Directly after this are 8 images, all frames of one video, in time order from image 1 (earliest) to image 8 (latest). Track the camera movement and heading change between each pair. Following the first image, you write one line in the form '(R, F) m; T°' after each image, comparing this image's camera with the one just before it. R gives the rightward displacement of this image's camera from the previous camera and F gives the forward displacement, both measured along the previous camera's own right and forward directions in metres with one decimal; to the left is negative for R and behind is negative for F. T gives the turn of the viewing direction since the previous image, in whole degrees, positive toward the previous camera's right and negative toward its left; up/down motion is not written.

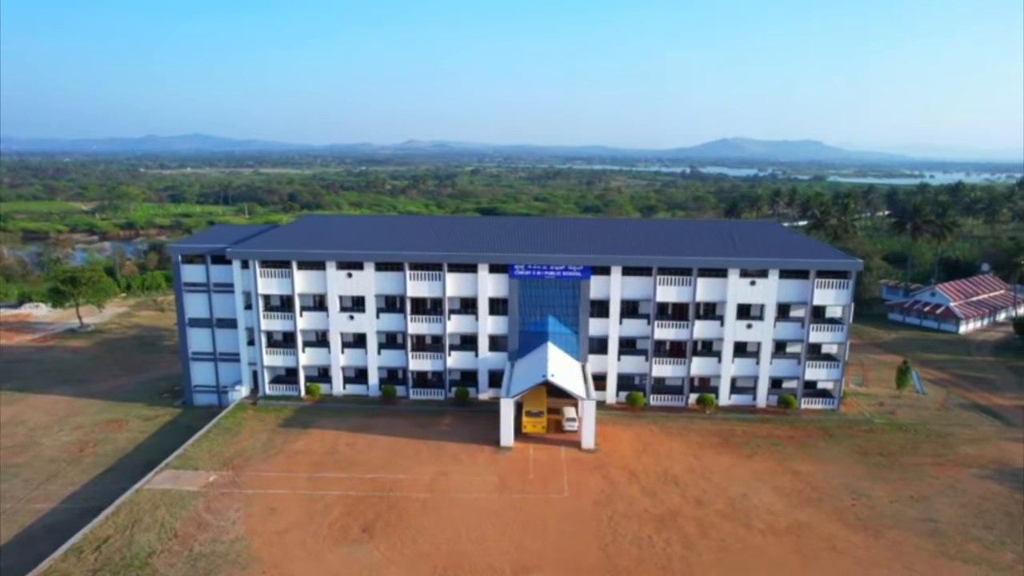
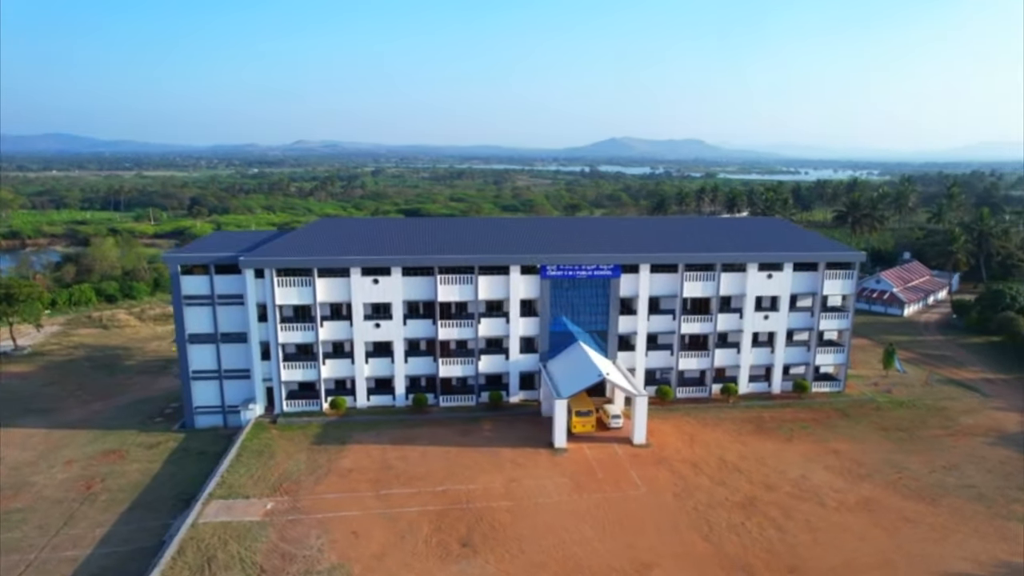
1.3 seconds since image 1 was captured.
(-6.7, +0.8) m; +9°
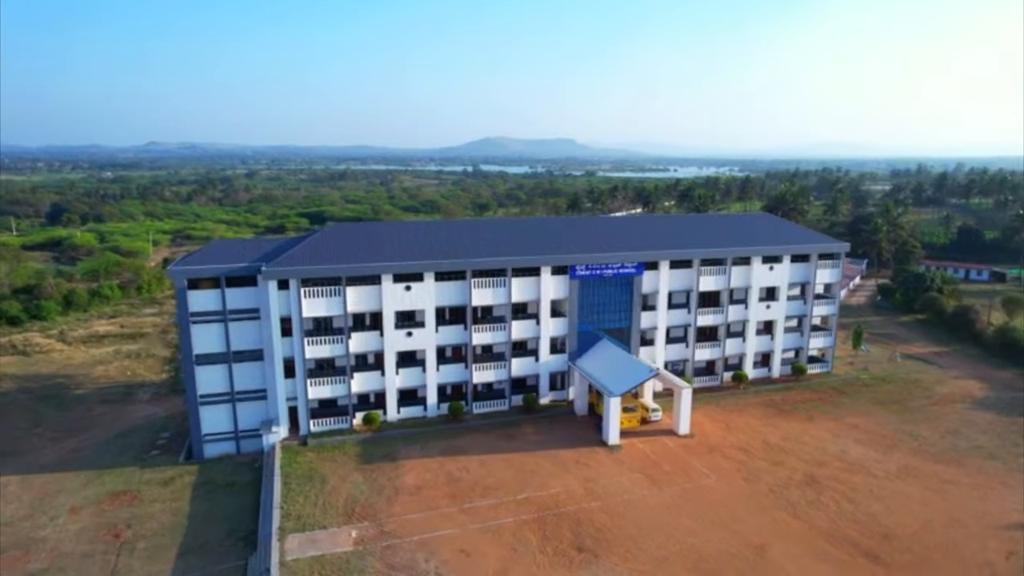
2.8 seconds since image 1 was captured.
(-7.6, +1.0) m; +11°
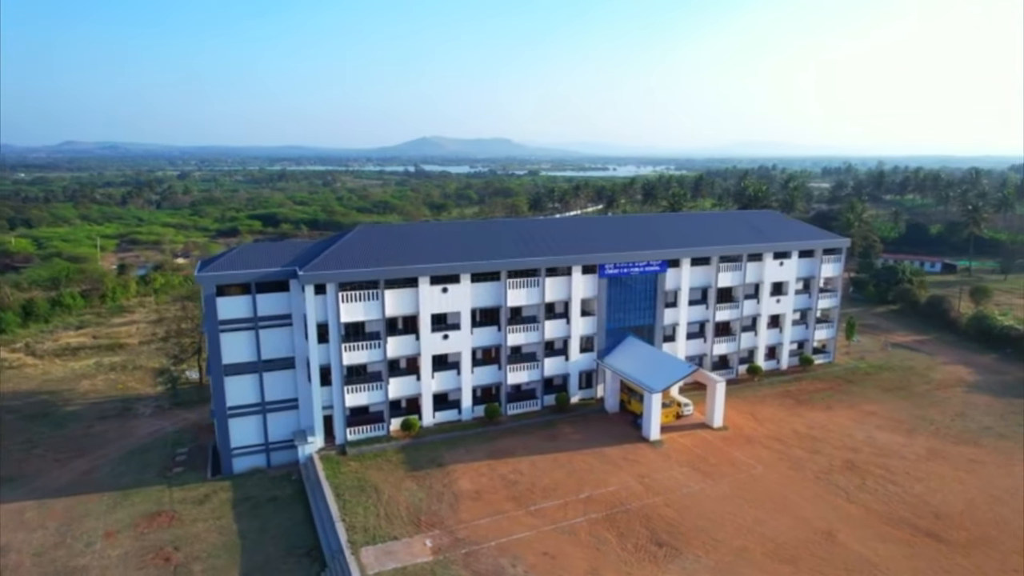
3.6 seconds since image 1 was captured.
(-4.6, +0.3) m; +5°
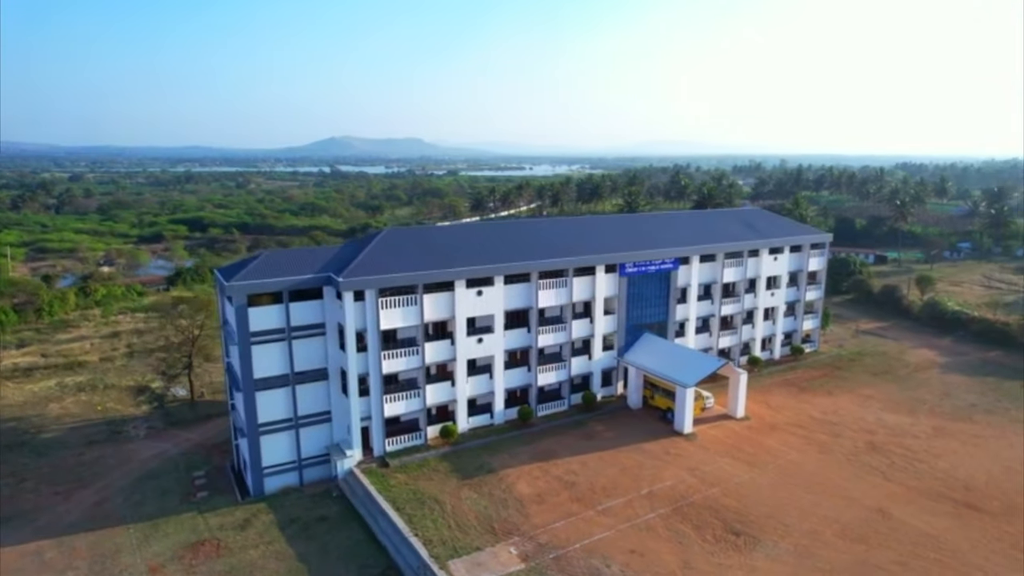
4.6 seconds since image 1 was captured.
(-5.5, +0.5) m; +7°
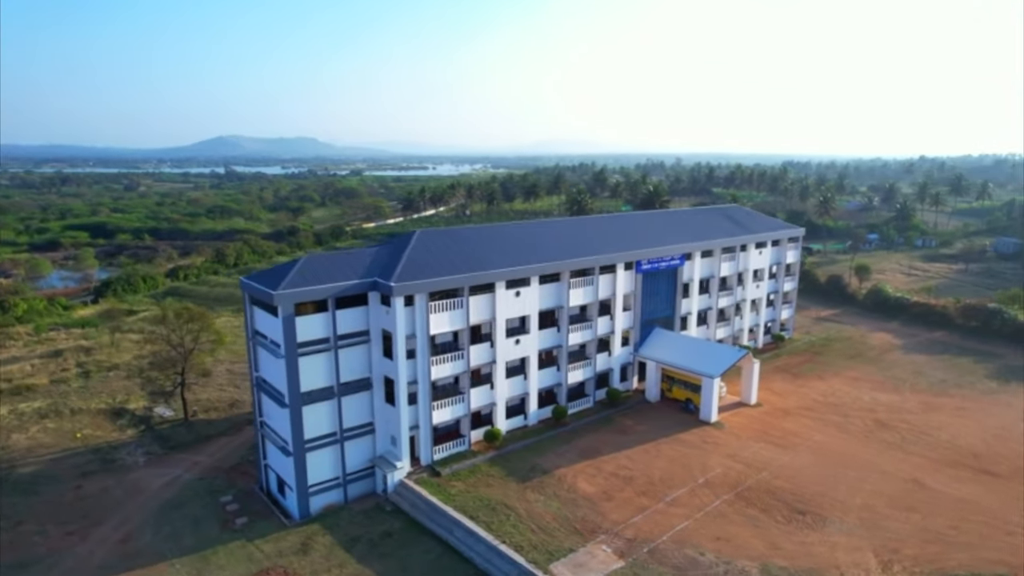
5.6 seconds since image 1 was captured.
(-6.1, +0.6) m; +9°
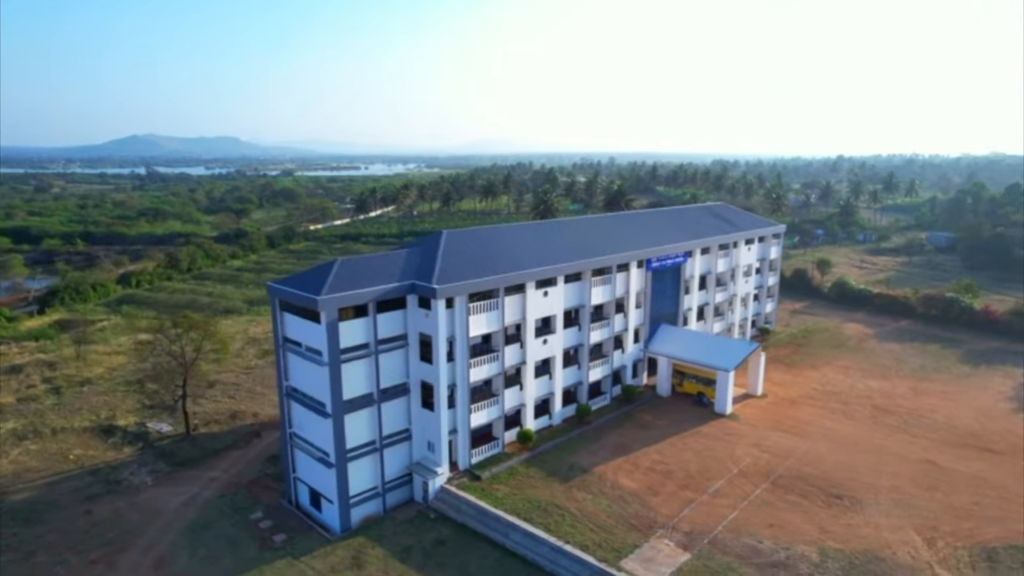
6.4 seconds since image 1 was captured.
(-4.3, +0.3) m; +6°
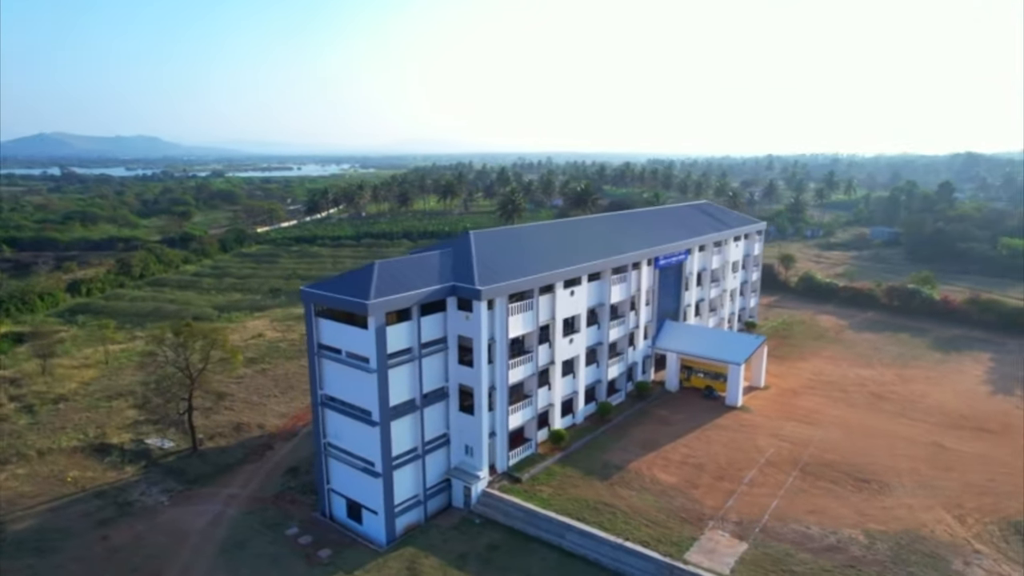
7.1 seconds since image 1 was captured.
(-4.1, +0.3) m; +6°
